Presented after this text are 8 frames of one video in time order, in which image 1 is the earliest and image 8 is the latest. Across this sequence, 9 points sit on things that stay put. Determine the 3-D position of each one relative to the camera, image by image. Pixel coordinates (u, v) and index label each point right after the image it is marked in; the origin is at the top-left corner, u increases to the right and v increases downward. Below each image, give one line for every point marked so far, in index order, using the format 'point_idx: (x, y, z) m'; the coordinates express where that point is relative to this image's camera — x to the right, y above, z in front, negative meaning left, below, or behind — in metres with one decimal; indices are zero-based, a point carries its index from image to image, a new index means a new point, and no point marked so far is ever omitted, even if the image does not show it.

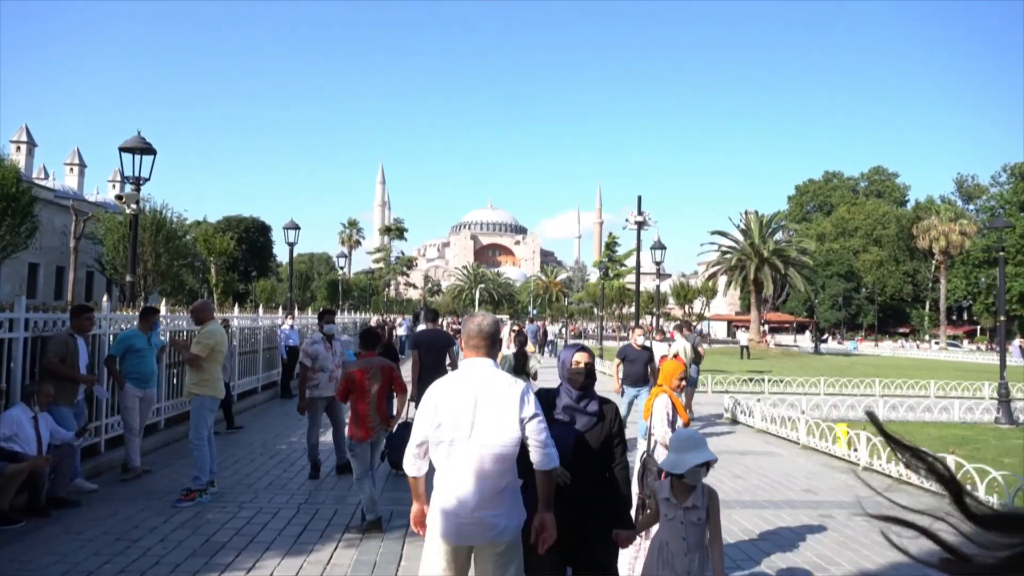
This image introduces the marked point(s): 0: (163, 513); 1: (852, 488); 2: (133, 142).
0: (-2.8, -1.8, +6.6) m
1: (+3.8, -2.2, +9.0) m
2: (-4.8, +1.8, +10.2) m
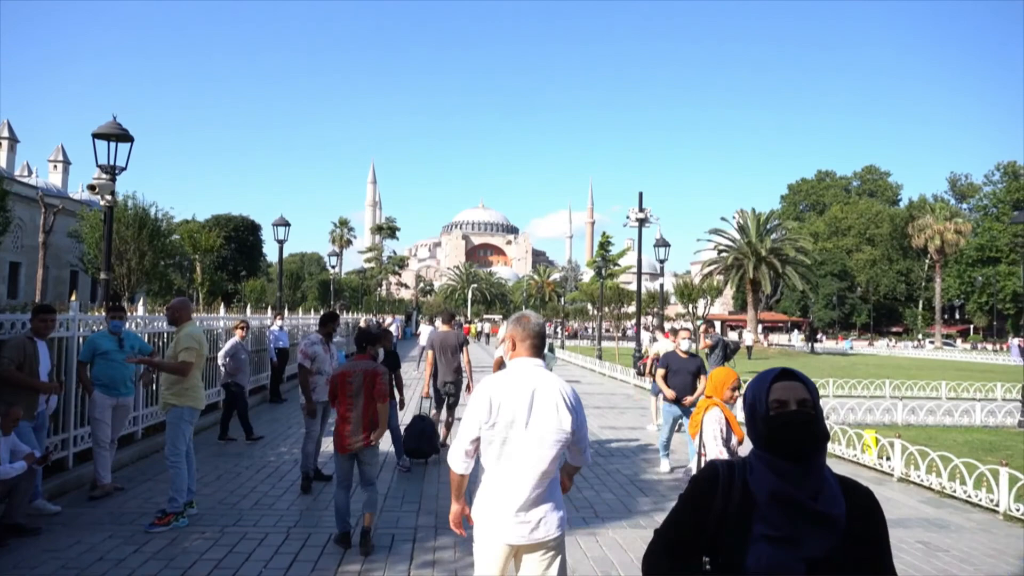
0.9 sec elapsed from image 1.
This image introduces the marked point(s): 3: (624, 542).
0: (-2.7, -1.8, +5.8) m
1: (+3.9, -2.2, +8.3) m
2: (-4.7, +1.9, +9.4) m
3: (+0.9, -2.0, +6.5) m
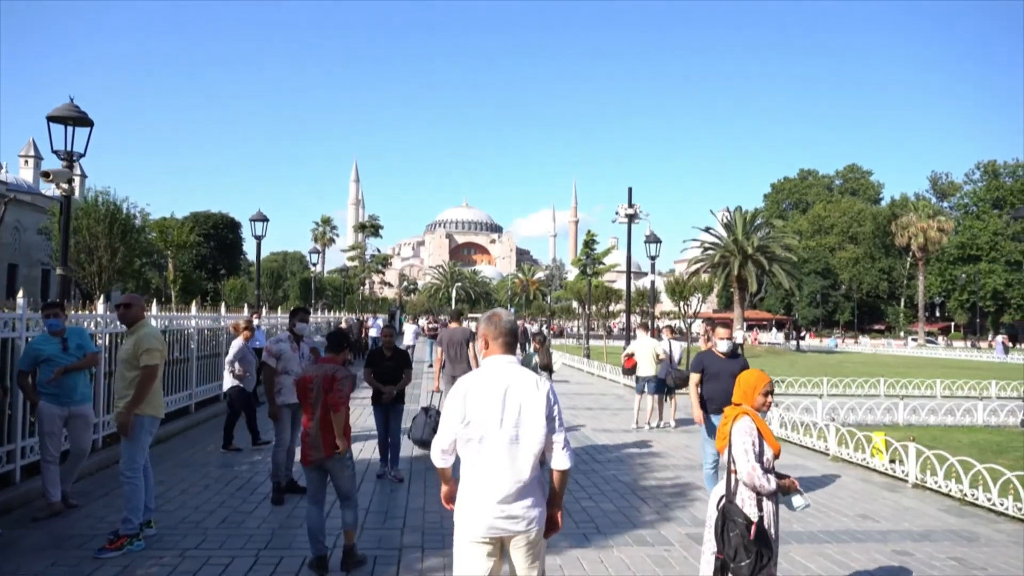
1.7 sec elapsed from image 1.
0: (-2.7, -1.8, +5.1) m
1: (+3.8, -2.1, +7.8) m
2: (-4.8, +1.9, +8.7) m
3: (+0.9, -2.0, +5.9) m
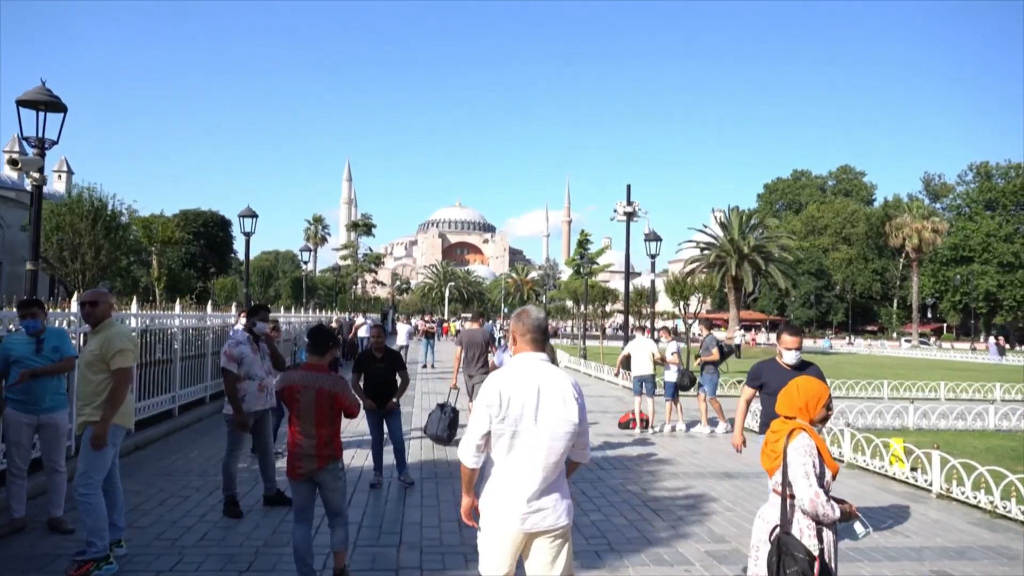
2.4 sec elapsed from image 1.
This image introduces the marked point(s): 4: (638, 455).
0: (-2.7, -1.7, +4.6) m
1: (+3.8, -2.1, +7.3) m
2: (-4.8, +1.9, +8.1) m
3: (+0.9, -2.0, +5.4) m
4: (+1.7, -2.2, +10.6) m
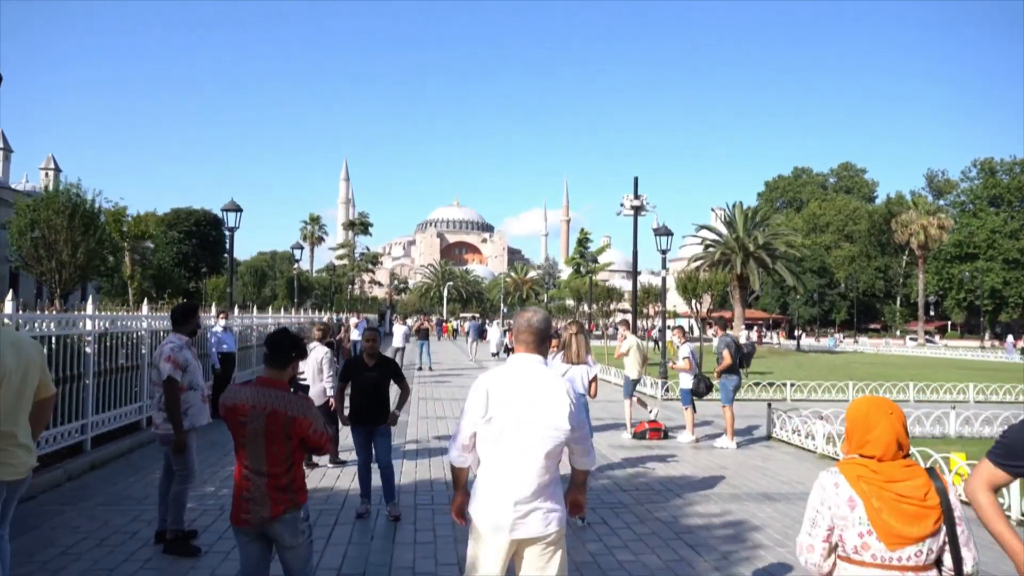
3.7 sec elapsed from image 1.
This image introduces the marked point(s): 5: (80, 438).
0: (-2.6, -1.7, +3.4) m
1: (+3.9, -2.1, +6.1) m
2: (-4.7, +2.0, +6.9) m
3: (+1.0, -1.9, +4.2) m
4: (+1.8, -2.1, +9.4) m
5: (-4.8, -1.7, +9.0) m
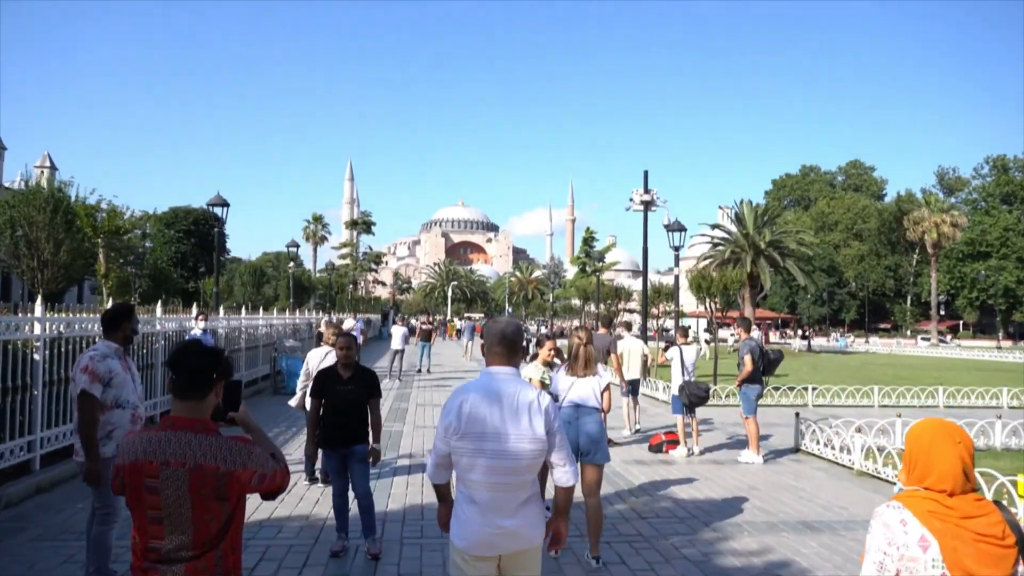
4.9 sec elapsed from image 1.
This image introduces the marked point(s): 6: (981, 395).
0: (-2.6, -1.7, +2.3) m
1: (+3.9, -2.0, +5.0) m
2: (-4.7, +2.0, +5.9) m
3: (+1.0, -1.9, +3.2) m
4: (+1.8, -2.1, +8.4) m
5: (-4.7, -1.6, +7.9) m
6: (+10.7, -2.4, +18.5) m
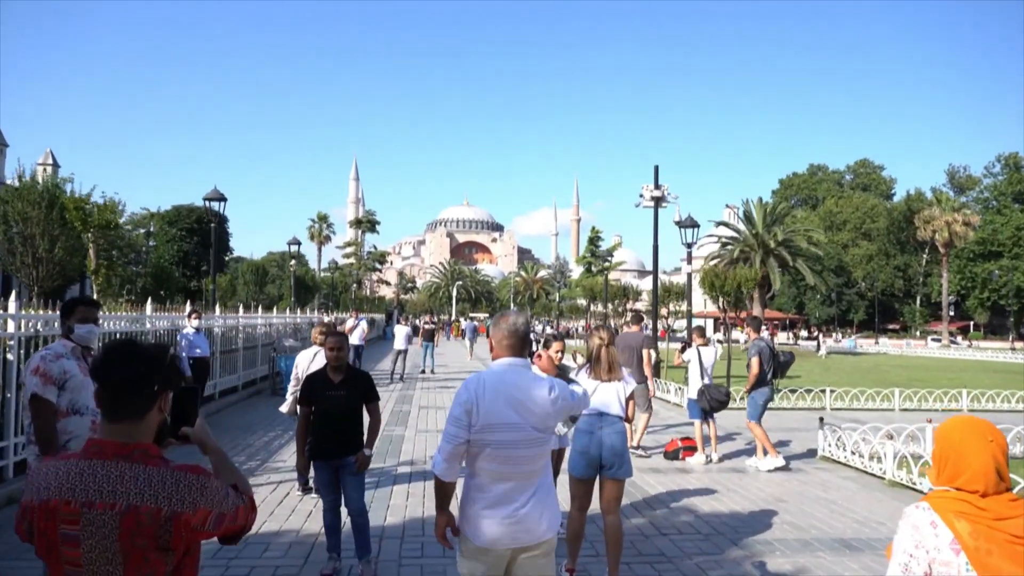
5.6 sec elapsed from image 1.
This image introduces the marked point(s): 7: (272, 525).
0: (-2.6, -1.7, +1.7) m
1: (+4.0, -2.0, +4.4) m
2: (-4.6, +2.0, +5.3) m
3: (+1.0, -1.9, +2.5) m
4: (+1.9, -2.1, +7.7) m
5: (-4.7, -1.6, +7.4) m
6: (+10.8, -2.4, +17.8) m
7: (-2.0, -2.0, +6.8) m
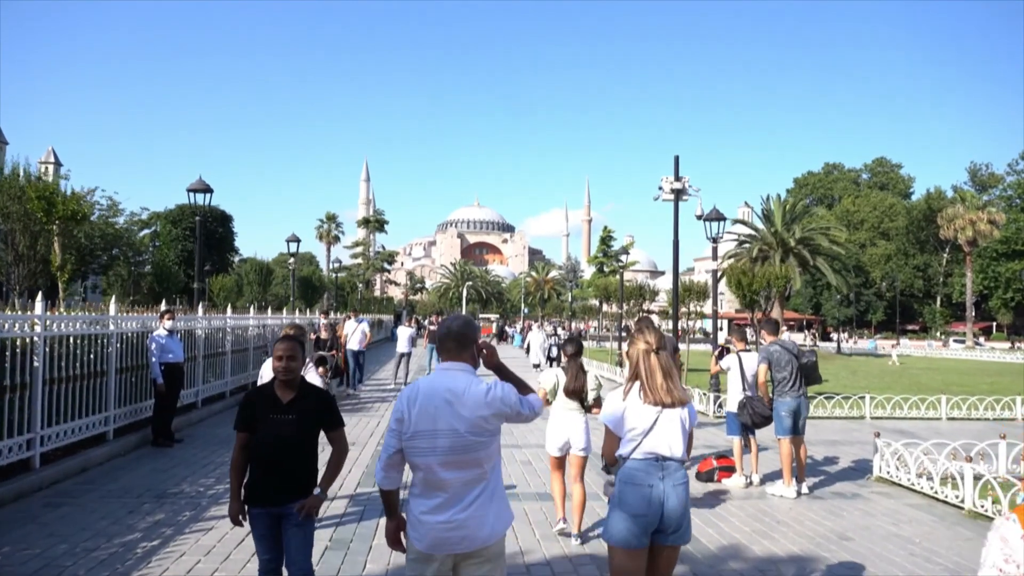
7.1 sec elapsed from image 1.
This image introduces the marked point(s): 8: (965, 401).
0: (-2.6, -1.6, +0.4) m
1: (+4.0, -1.9, +2.9) m
2: (-4.6, +2.1, +4.0) m
3: (+1.0, -1.8, +1.2) m
4: (+1.9, -2.0, +6.4) m
5: (-4.6, -1.6, +6.1) m
6: (+11.1, -2.4, +16.3) m
7: (-2.0, -1.9, +5.5) m
8: (+8.9, -2.2, +16.0) m
